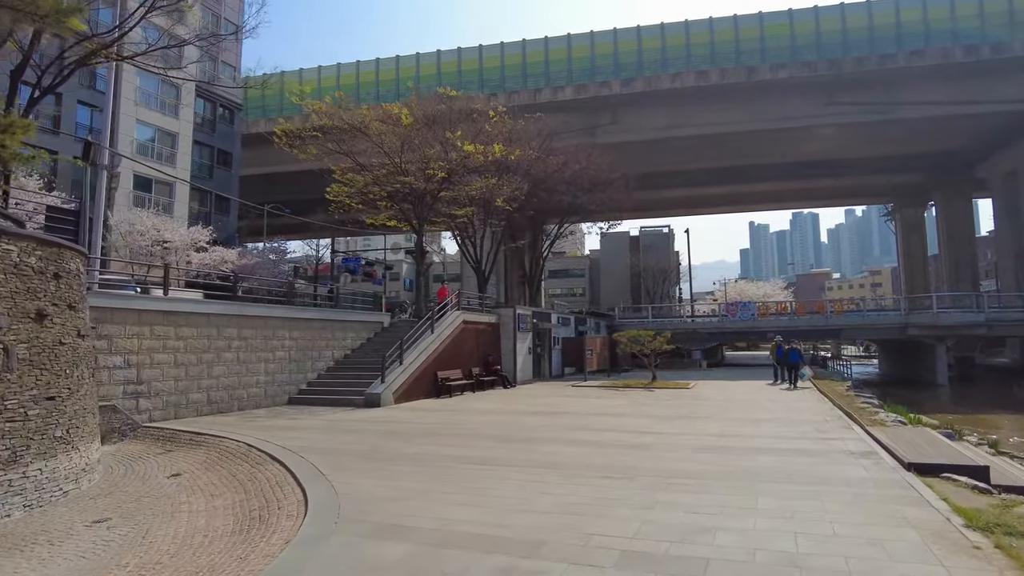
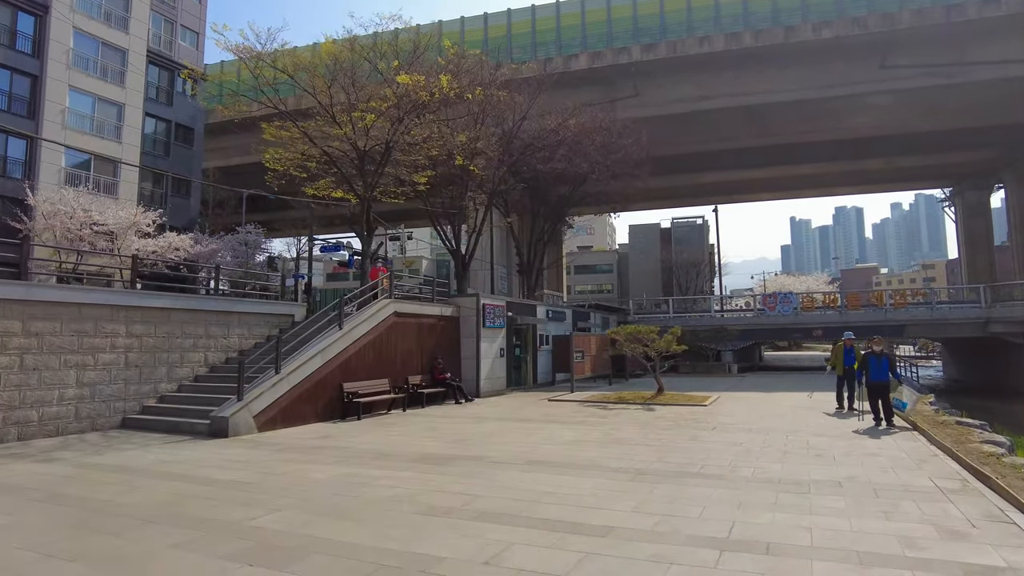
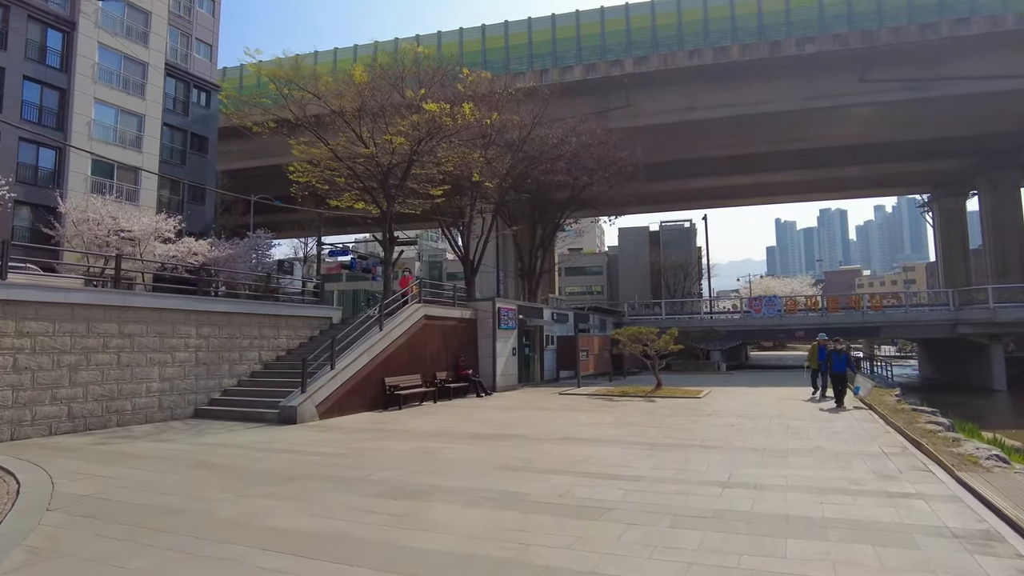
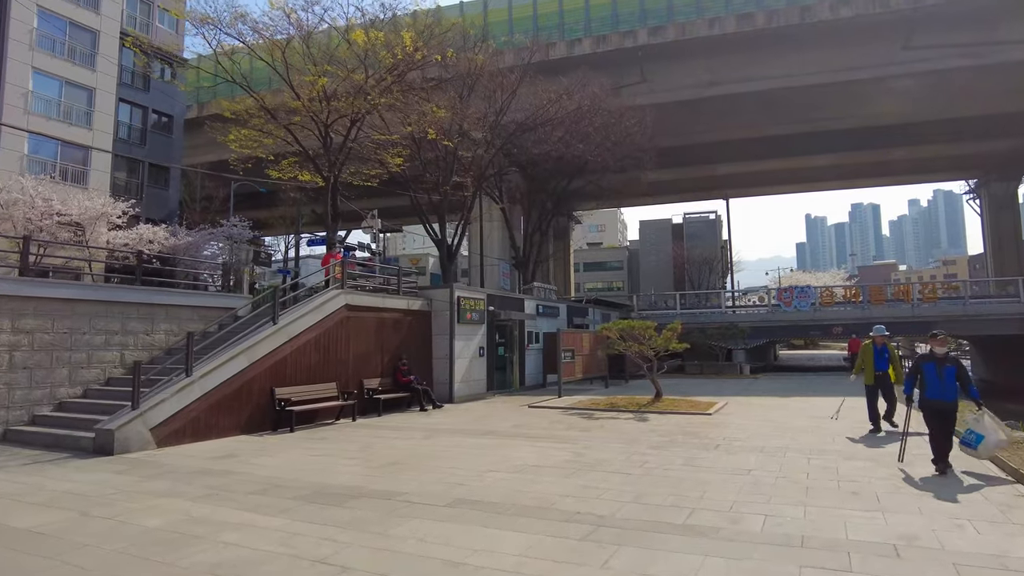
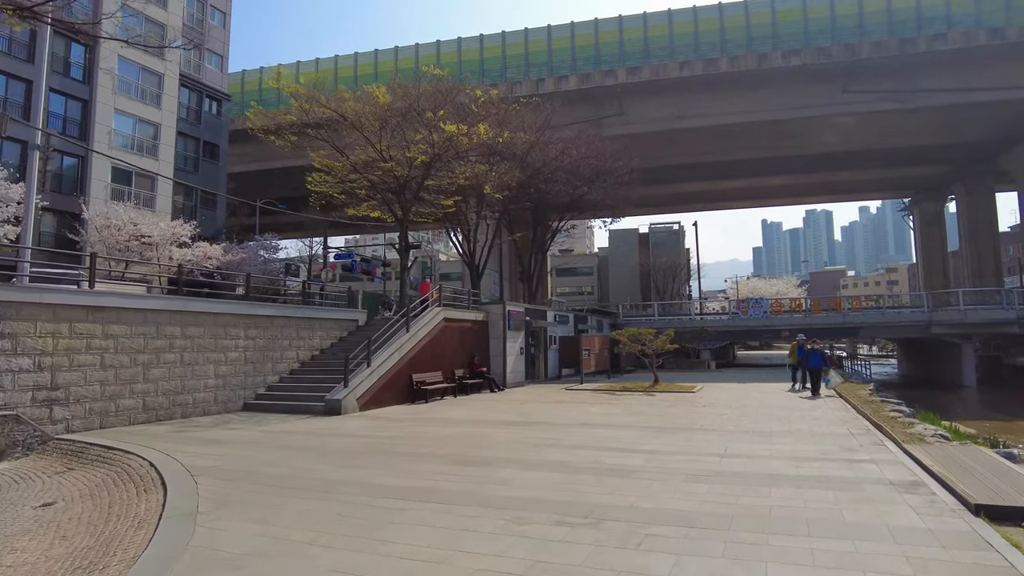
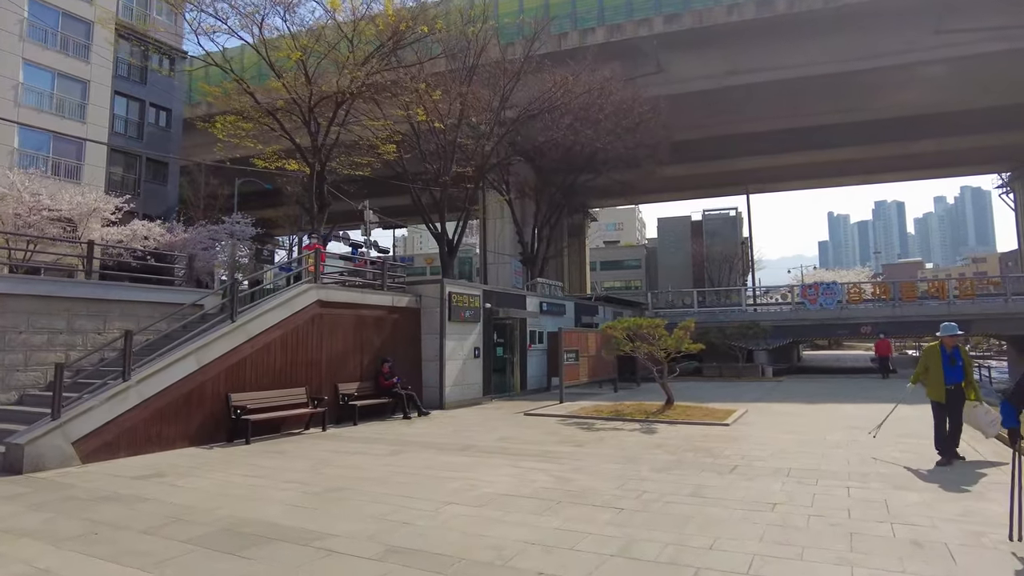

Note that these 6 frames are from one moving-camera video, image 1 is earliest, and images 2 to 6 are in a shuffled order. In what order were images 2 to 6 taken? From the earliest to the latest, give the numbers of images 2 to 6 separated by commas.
5, 3, 2, 4, 6
